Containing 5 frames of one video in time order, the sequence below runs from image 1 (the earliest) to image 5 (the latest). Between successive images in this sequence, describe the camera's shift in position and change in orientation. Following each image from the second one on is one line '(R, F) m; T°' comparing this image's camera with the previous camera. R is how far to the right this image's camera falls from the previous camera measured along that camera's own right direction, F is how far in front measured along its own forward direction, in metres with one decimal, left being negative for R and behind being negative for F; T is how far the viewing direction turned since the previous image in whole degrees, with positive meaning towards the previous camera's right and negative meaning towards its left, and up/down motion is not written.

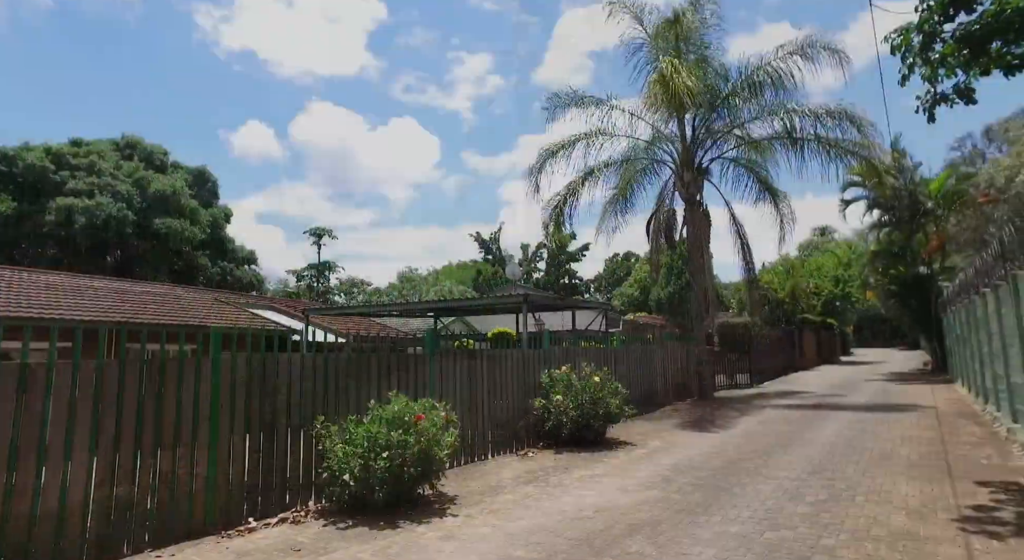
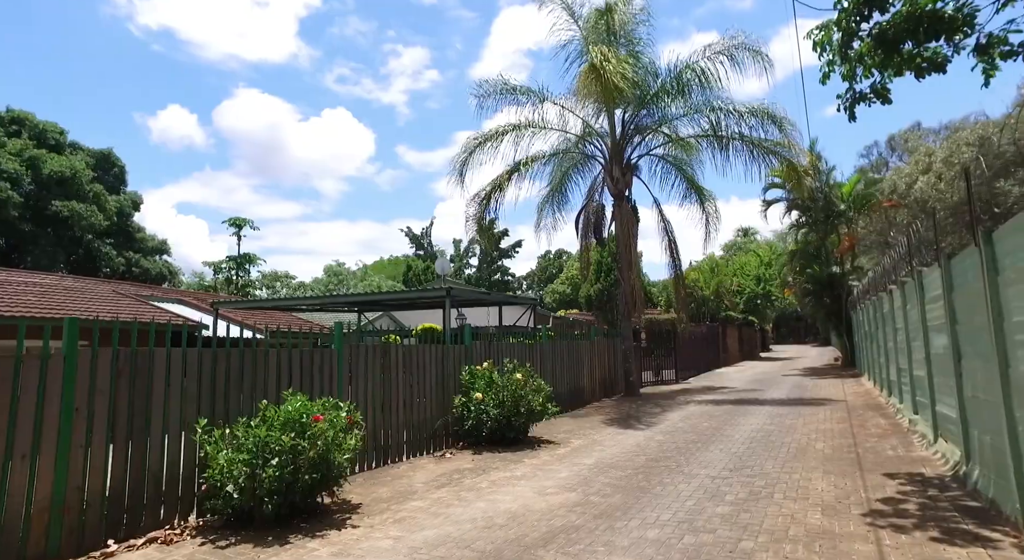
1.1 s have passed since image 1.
(+0.2, +0.4) m; +6°
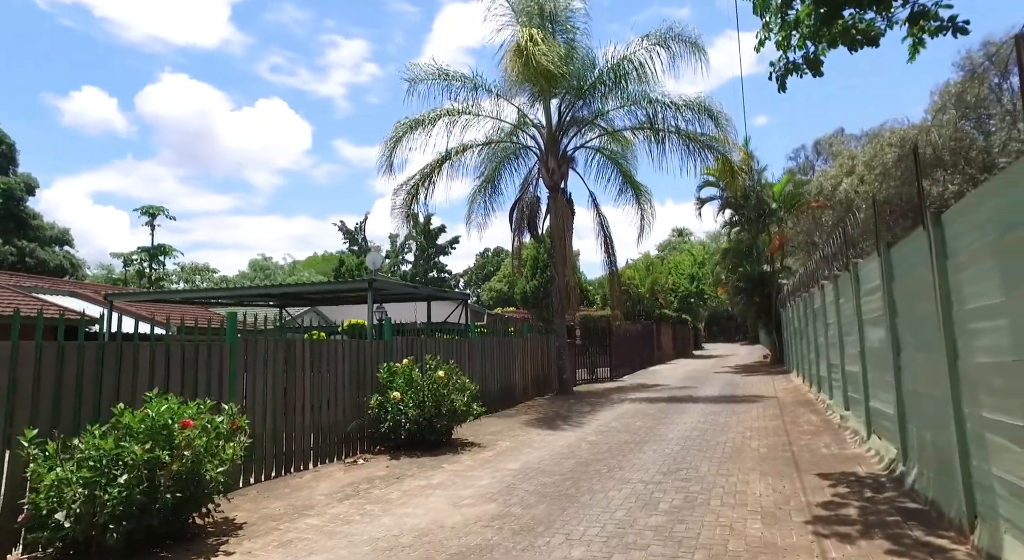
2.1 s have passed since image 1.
(+0.2, +0.7) m; +5°
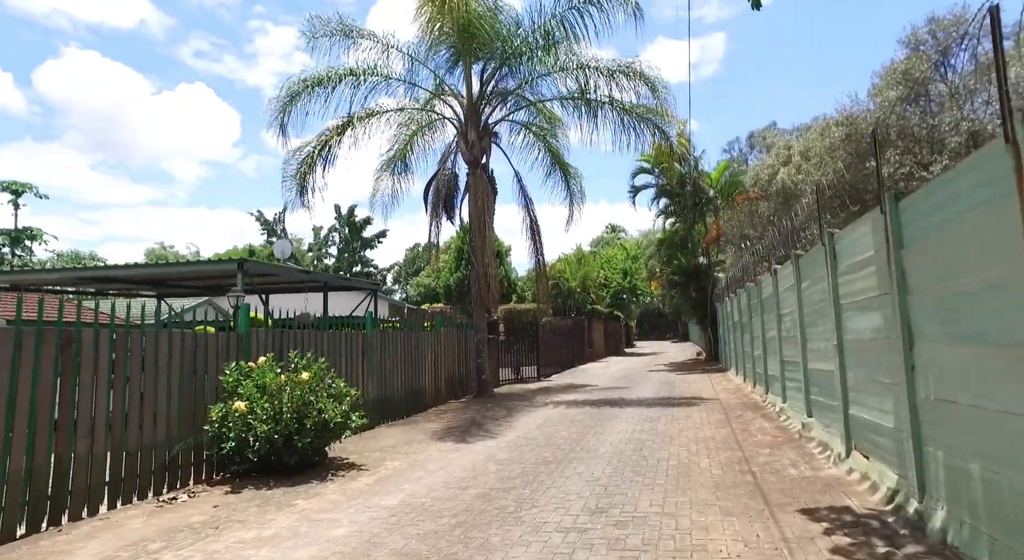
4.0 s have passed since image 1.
(+0.5, +2.0) m; +6°
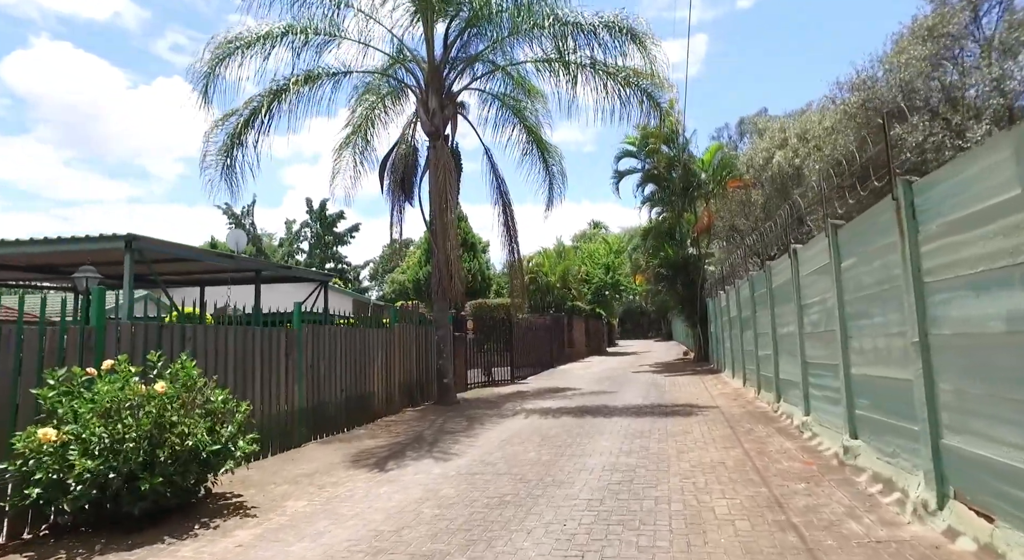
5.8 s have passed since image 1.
(+0.3, +2.0) m; +2°
